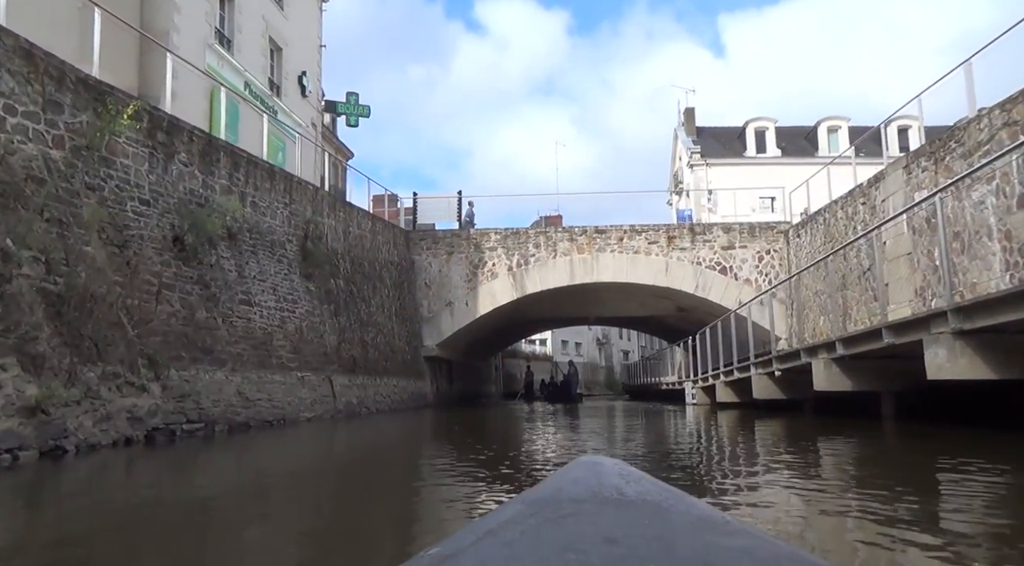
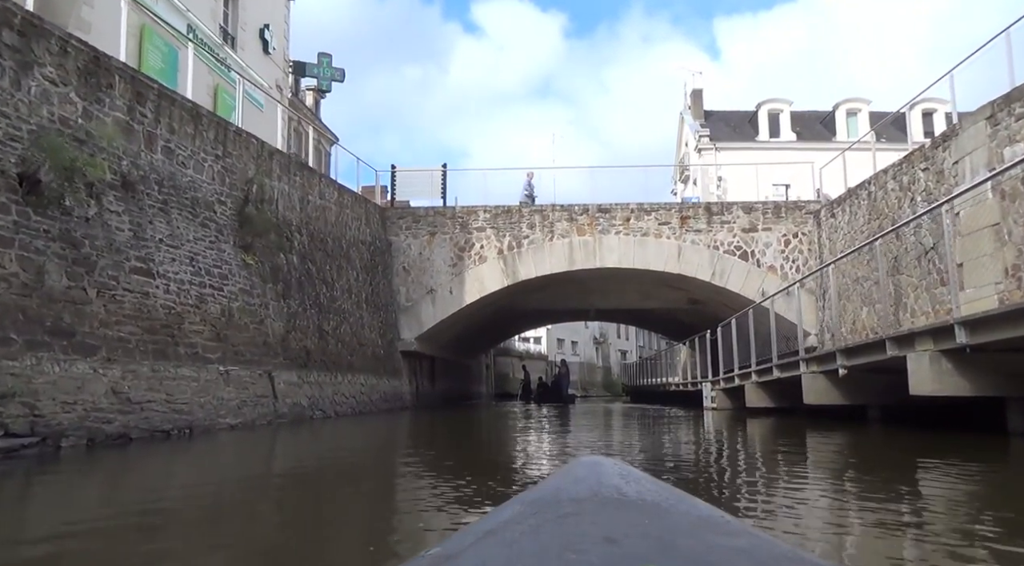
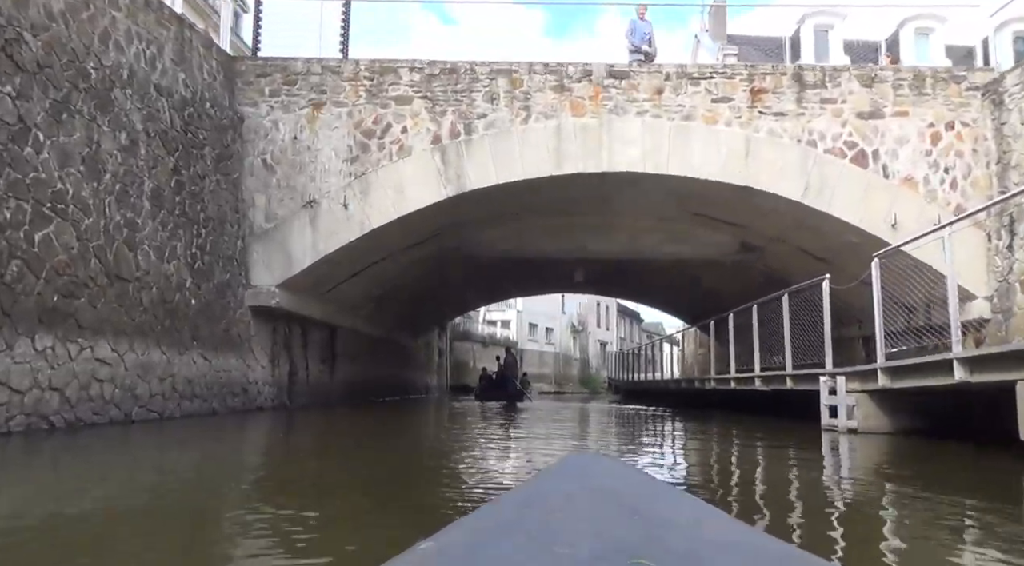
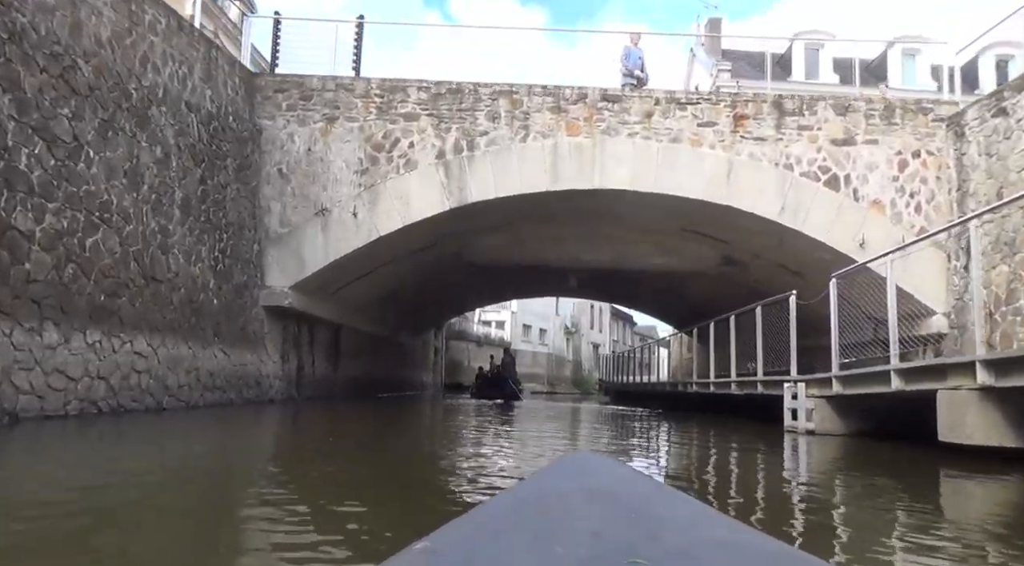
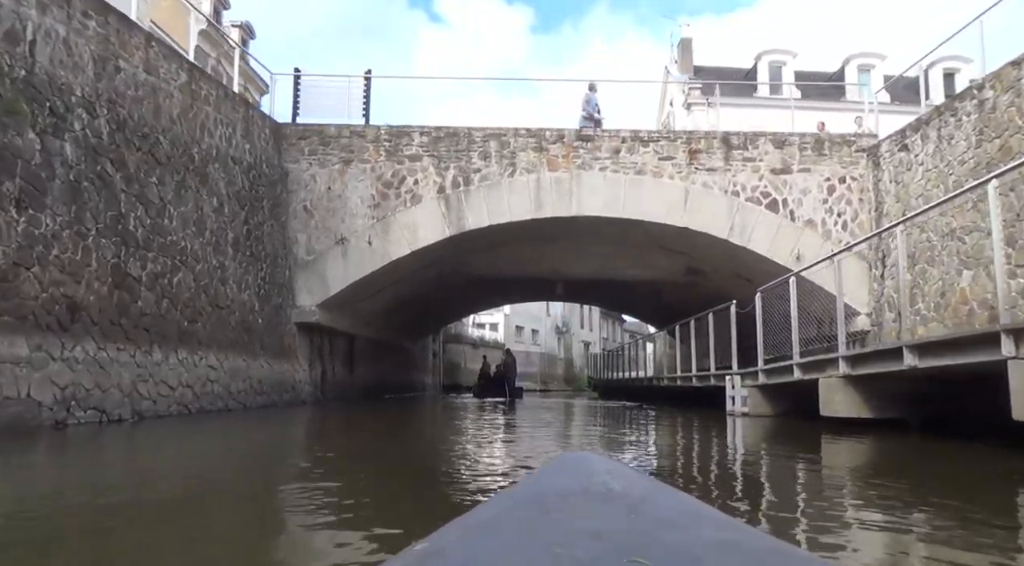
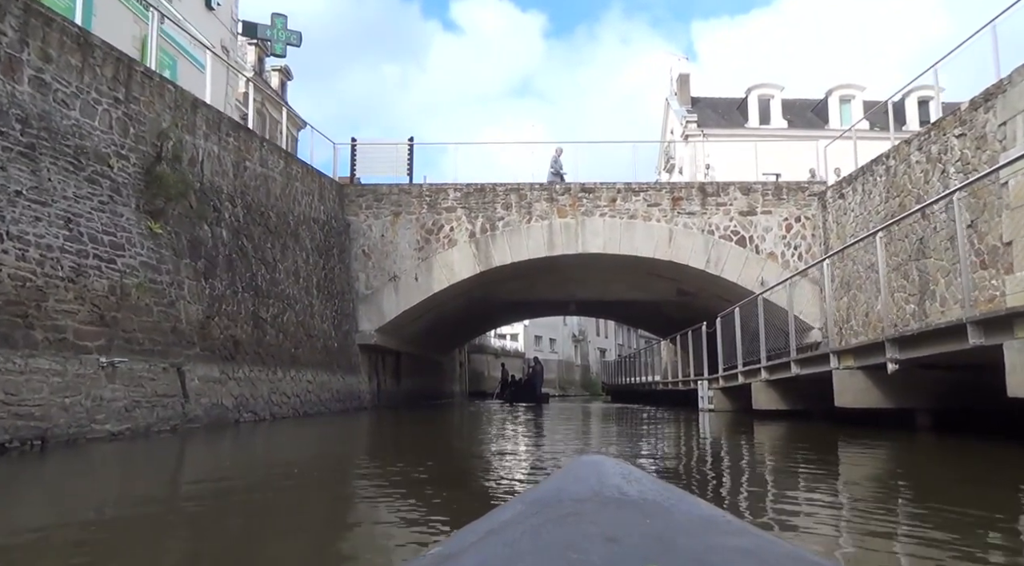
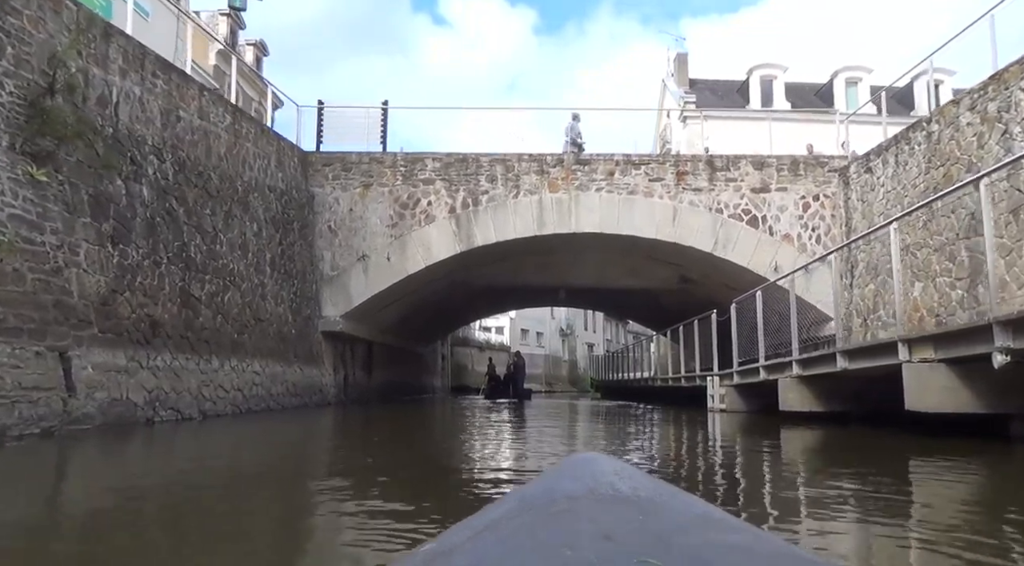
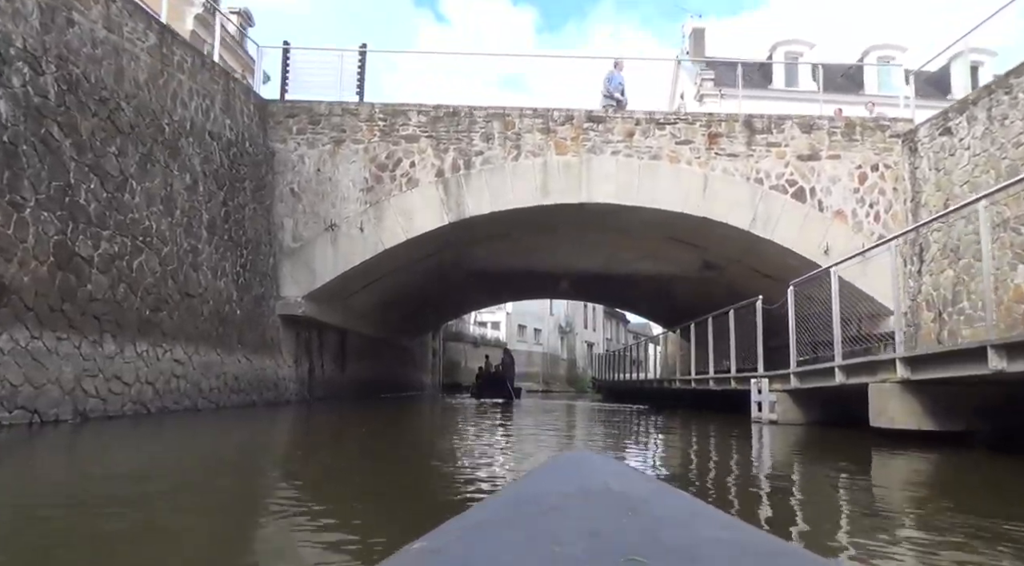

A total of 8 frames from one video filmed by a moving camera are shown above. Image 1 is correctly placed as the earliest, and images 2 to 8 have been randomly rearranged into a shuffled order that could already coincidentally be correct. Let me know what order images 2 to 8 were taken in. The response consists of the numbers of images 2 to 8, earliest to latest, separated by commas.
2, 6, 7, 5, 8, 4, 3
